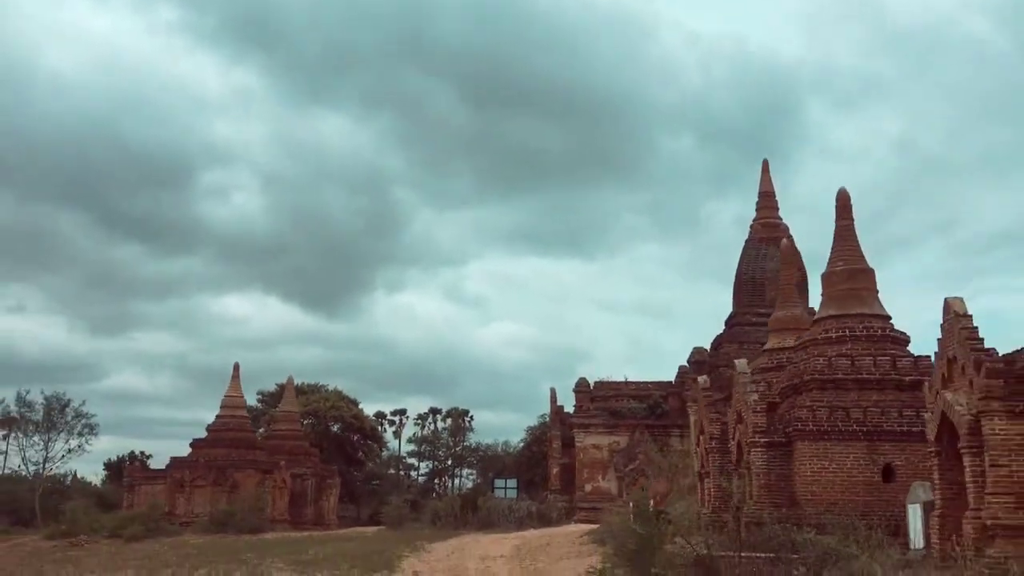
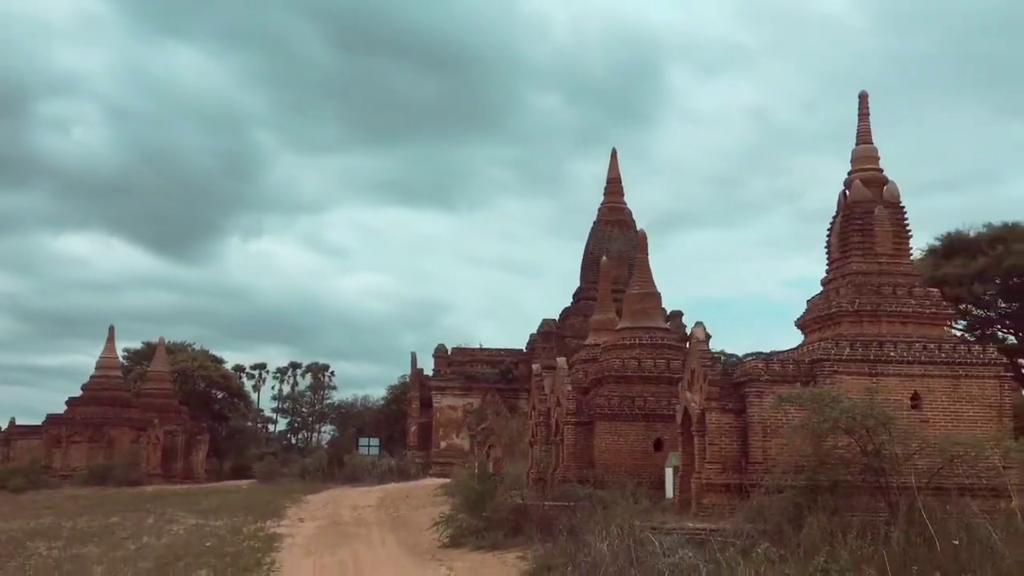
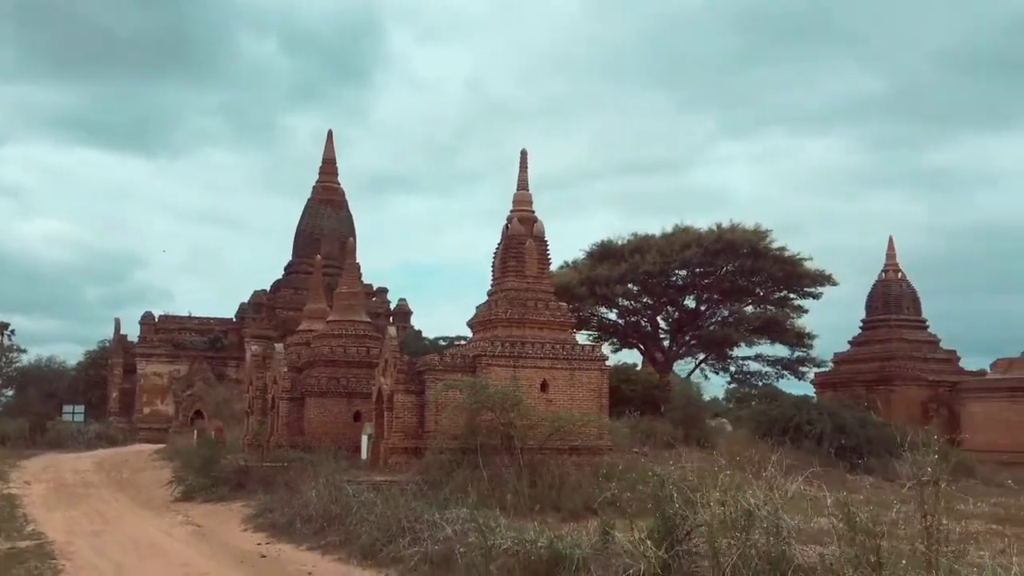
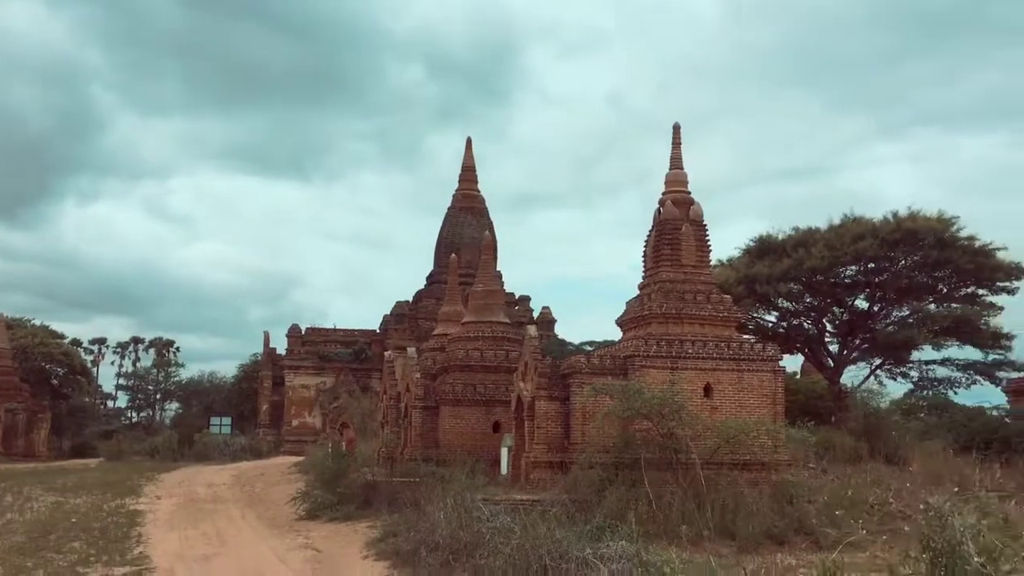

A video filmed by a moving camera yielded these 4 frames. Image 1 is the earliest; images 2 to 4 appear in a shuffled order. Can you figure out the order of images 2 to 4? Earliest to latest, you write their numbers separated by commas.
2, 4, 3
